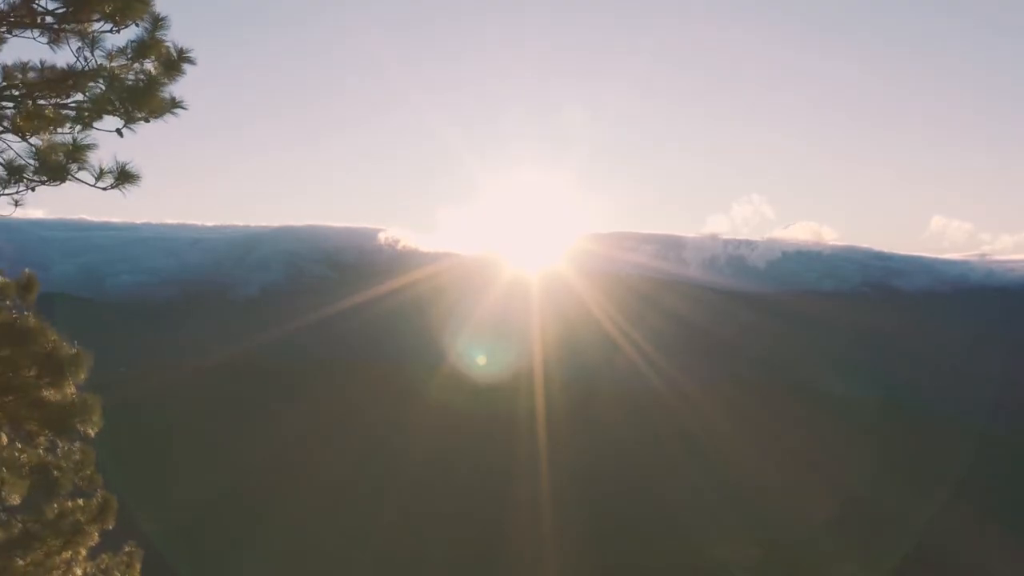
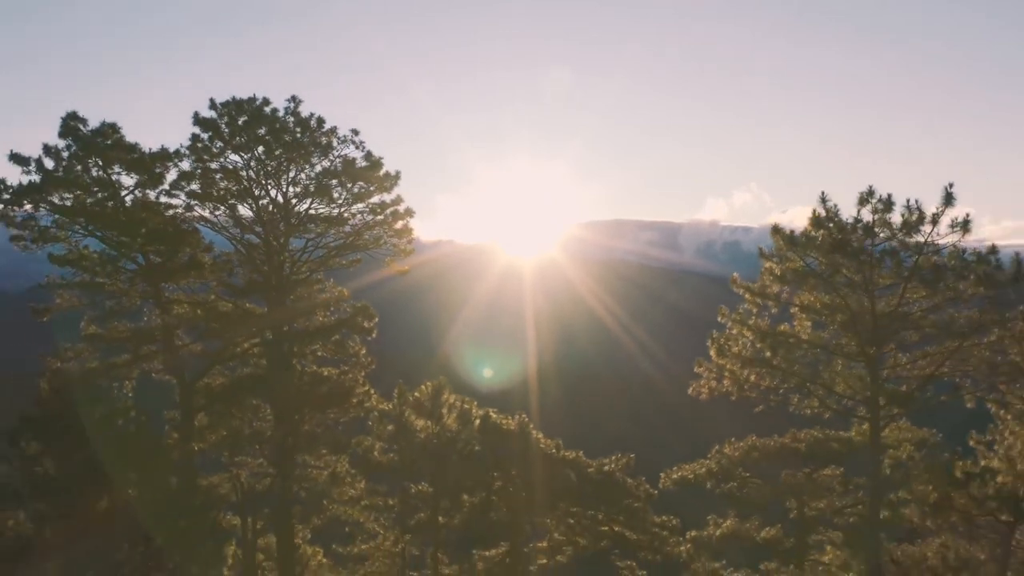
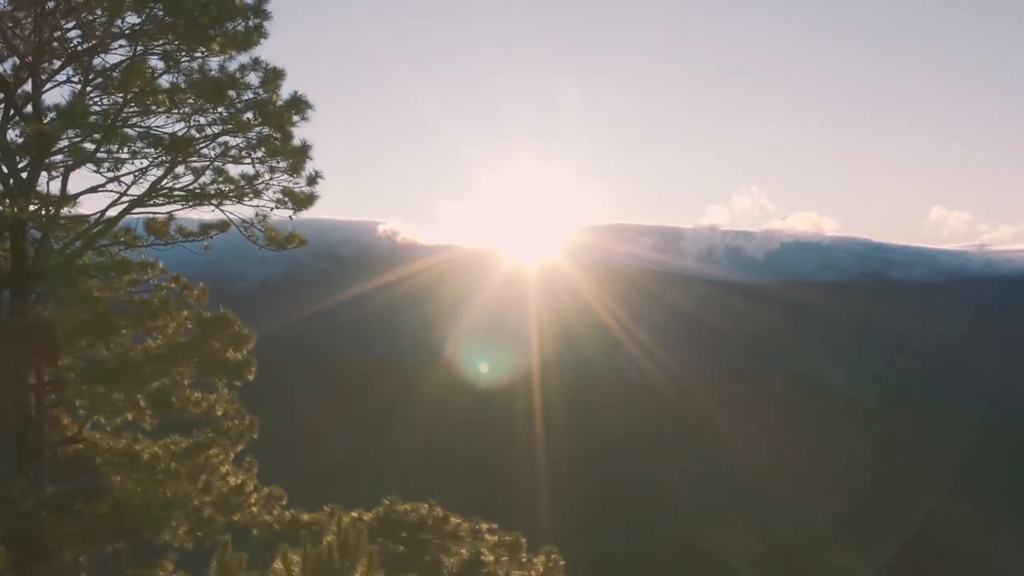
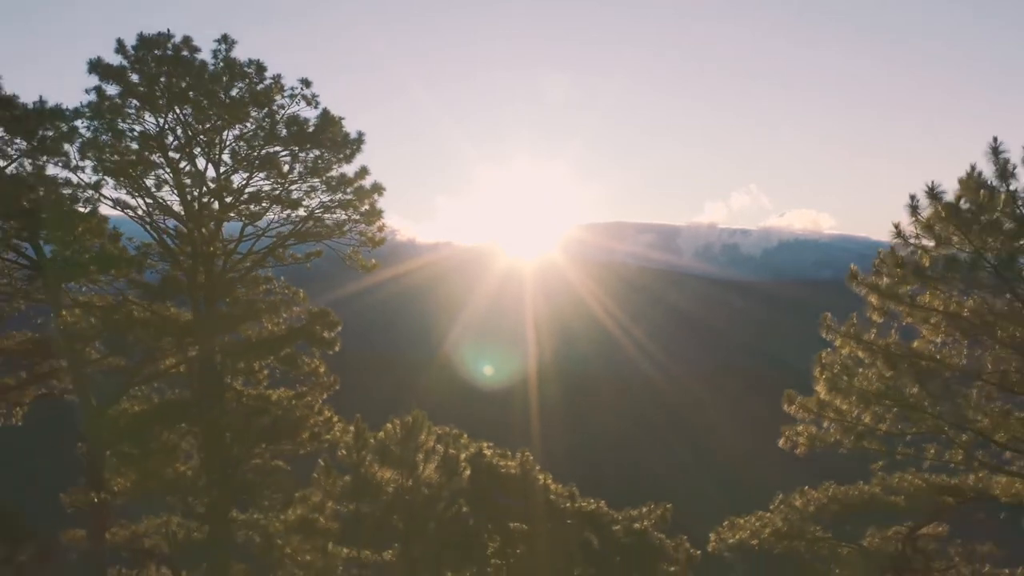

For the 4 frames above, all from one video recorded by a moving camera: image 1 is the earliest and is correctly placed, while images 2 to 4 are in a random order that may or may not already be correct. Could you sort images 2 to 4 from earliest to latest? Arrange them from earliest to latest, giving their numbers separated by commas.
3, 4, 2
